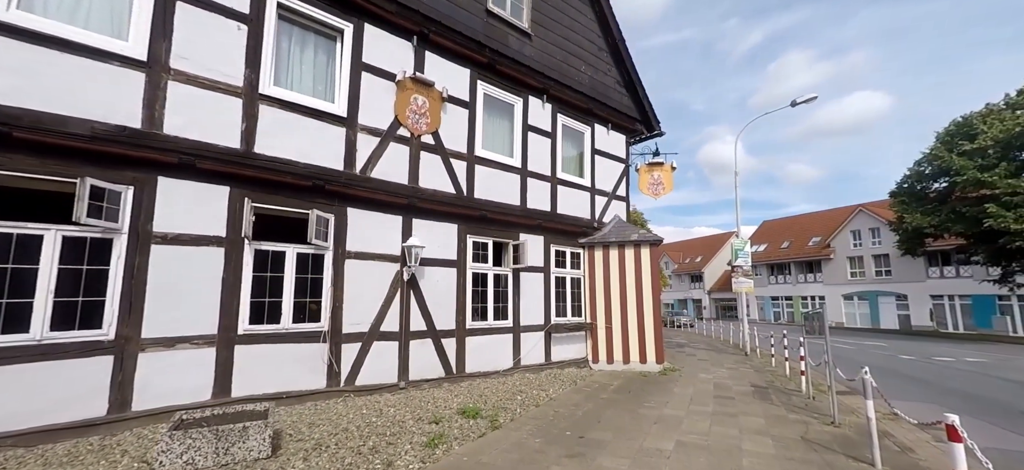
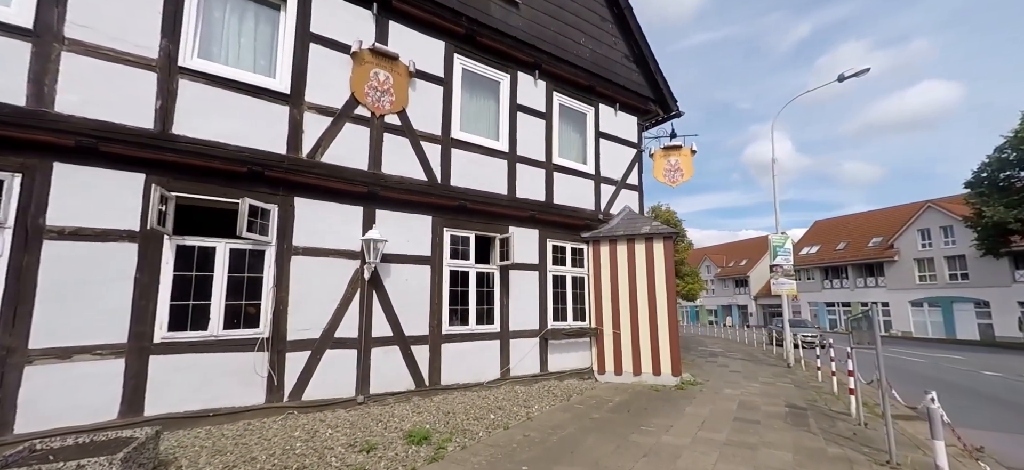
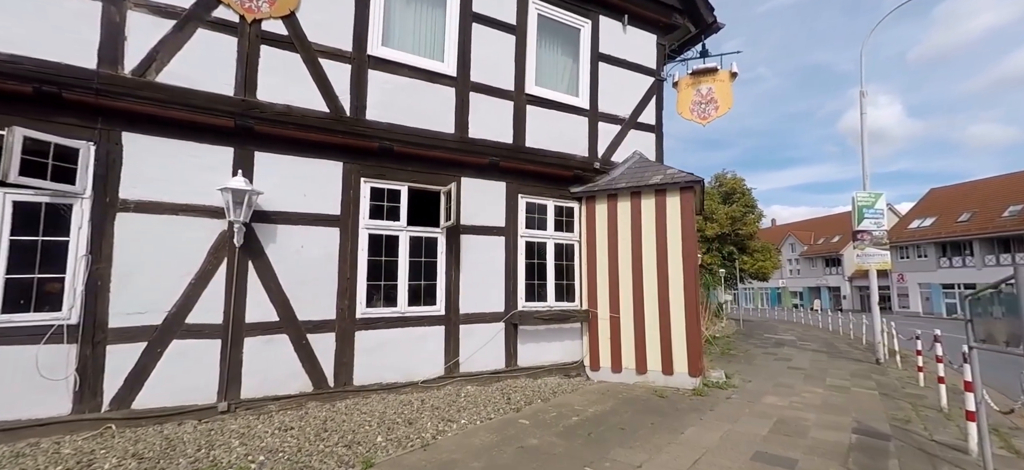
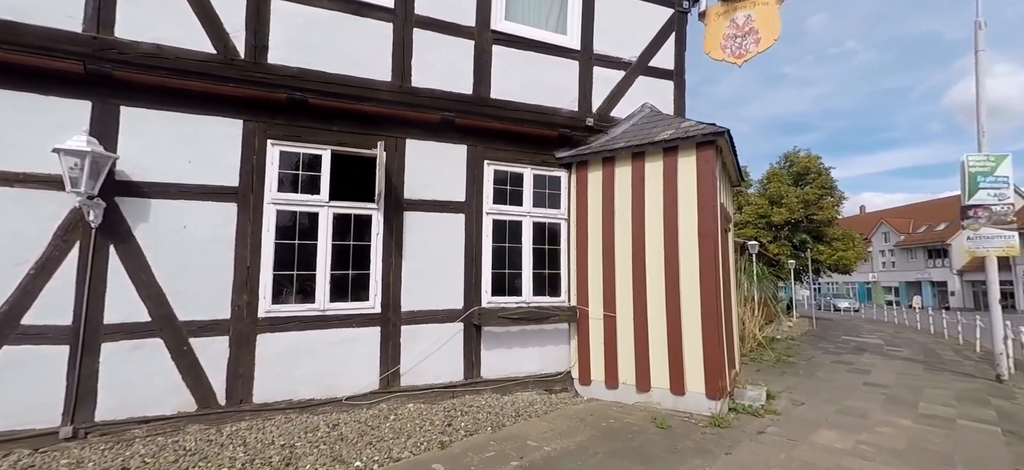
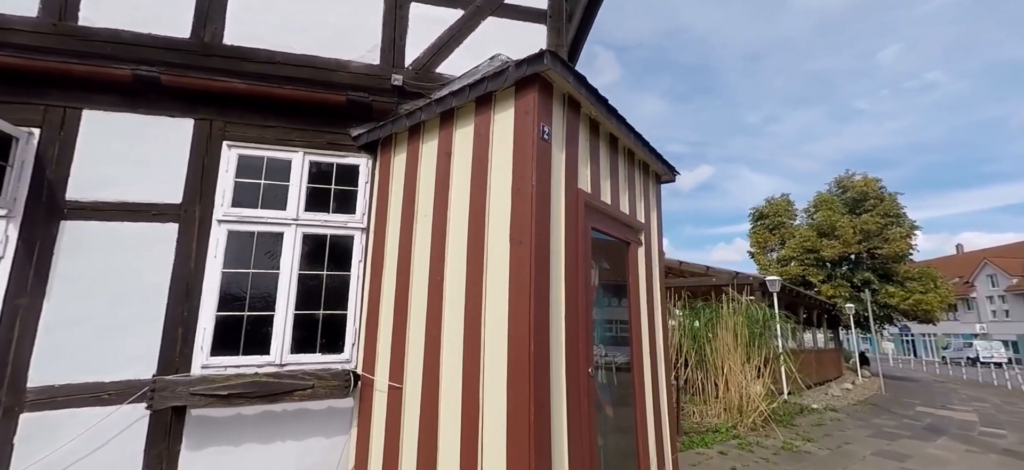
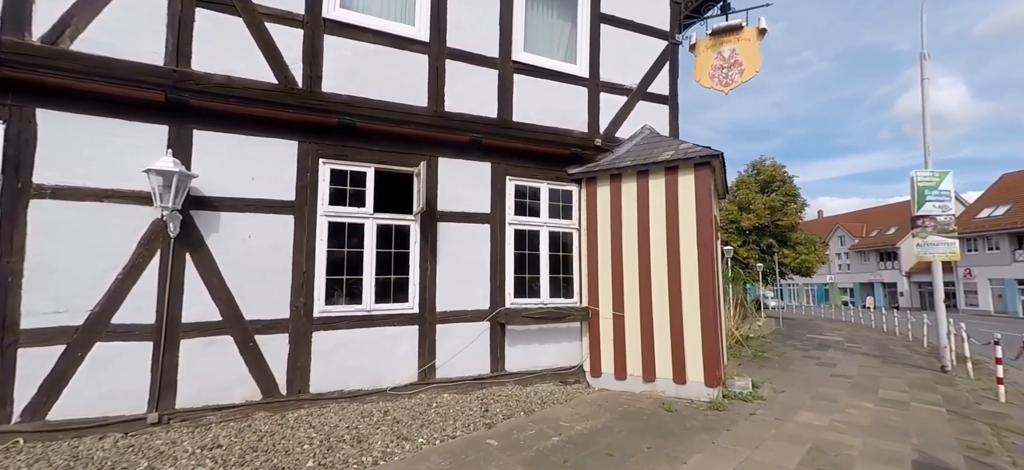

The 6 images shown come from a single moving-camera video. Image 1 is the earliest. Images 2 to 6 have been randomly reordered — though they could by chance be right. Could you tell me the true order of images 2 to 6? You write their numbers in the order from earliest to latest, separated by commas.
2, 3, 6, 4, 5
